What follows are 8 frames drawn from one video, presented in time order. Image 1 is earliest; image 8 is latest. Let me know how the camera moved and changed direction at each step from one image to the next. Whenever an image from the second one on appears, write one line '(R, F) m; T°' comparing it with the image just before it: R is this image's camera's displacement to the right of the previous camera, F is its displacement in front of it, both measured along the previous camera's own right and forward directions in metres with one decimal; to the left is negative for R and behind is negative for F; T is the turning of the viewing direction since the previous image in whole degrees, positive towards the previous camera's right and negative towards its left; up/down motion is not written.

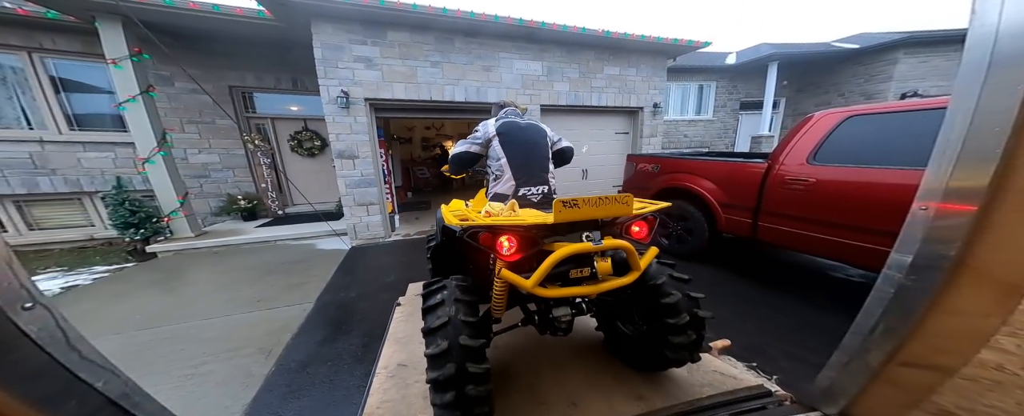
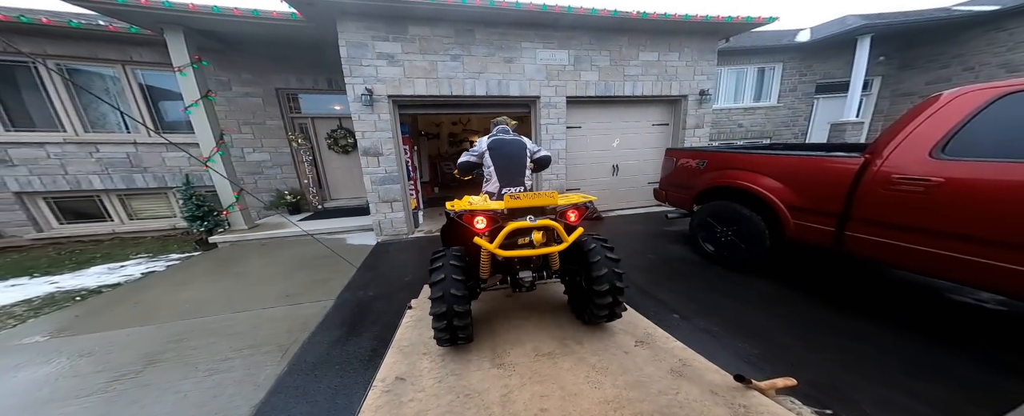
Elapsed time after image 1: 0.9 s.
(+0.2, +0.2) m; -8°
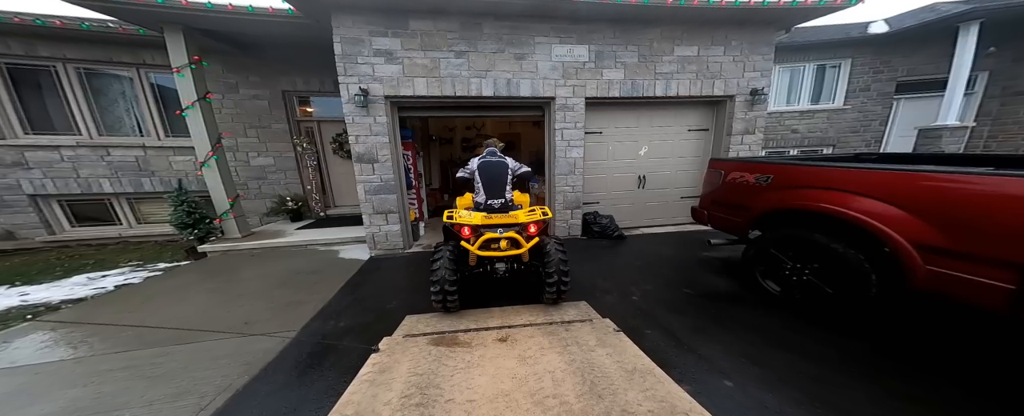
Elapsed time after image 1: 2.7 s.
(+0.2, +0.6) m; -4°
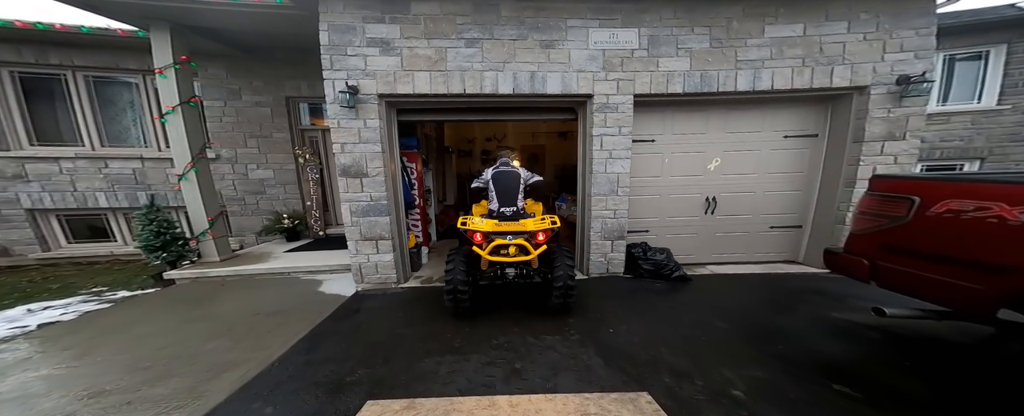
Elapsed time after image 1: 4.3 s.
(0.0, +0.9) m; -5°
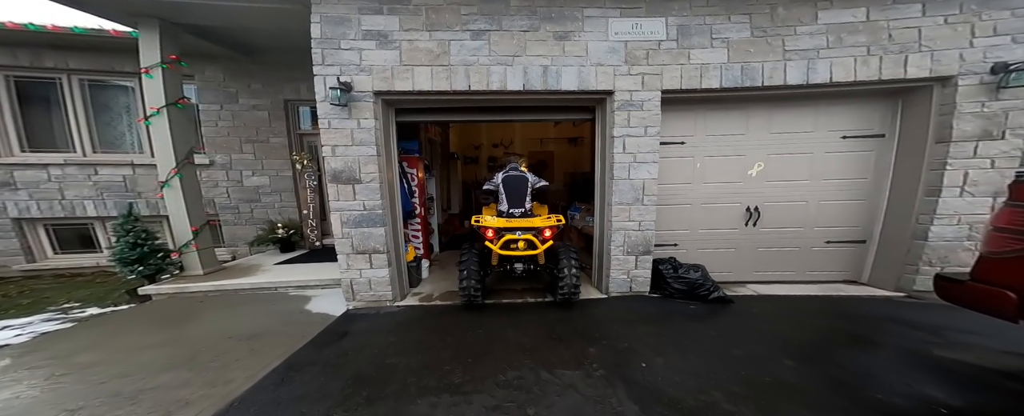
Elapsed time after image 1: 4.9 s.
(0.0, +0.4) m; -1°
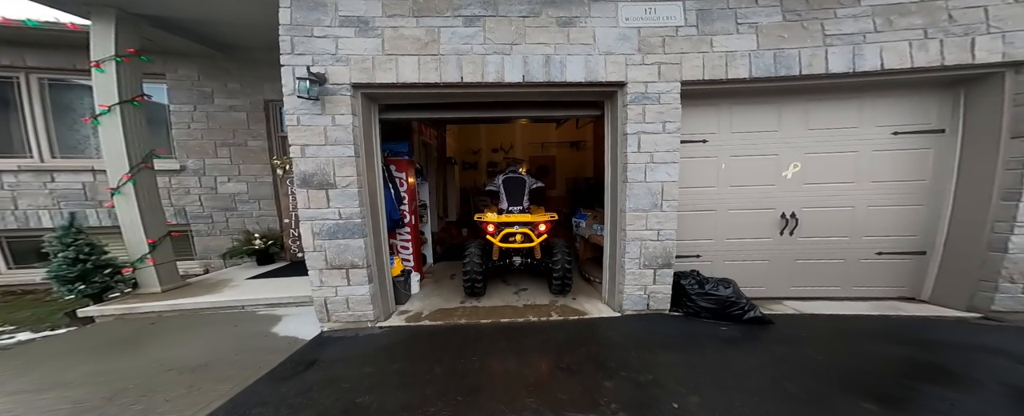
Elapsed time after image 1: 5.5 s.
(0.0, +0.4) m; 0°
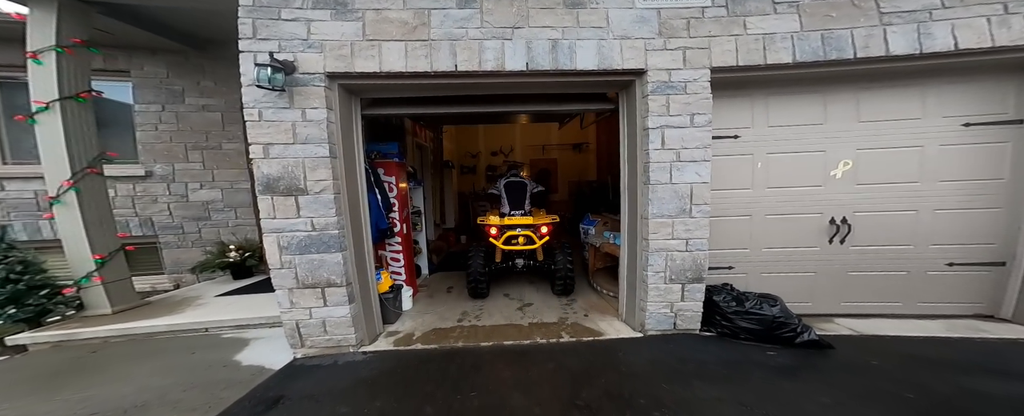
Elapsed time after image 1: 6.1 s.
(0.0, +0.3) m; 0°
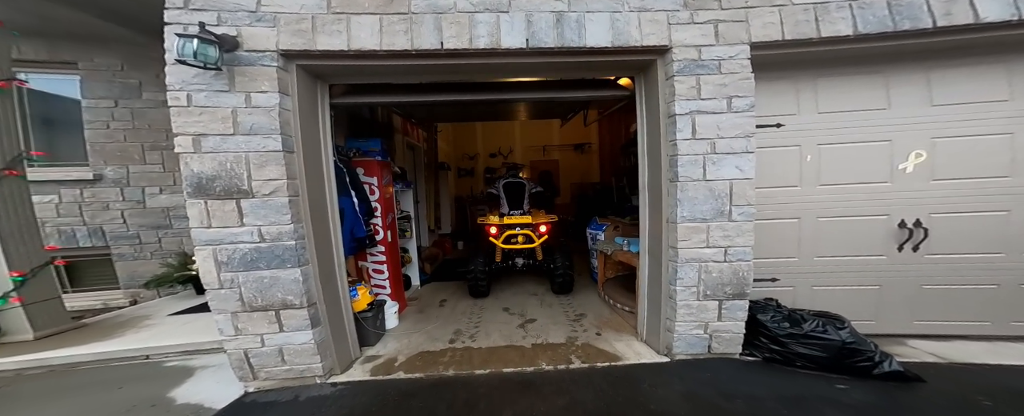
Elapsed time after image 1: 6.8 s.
(0.0, +0.4) m; +1°
